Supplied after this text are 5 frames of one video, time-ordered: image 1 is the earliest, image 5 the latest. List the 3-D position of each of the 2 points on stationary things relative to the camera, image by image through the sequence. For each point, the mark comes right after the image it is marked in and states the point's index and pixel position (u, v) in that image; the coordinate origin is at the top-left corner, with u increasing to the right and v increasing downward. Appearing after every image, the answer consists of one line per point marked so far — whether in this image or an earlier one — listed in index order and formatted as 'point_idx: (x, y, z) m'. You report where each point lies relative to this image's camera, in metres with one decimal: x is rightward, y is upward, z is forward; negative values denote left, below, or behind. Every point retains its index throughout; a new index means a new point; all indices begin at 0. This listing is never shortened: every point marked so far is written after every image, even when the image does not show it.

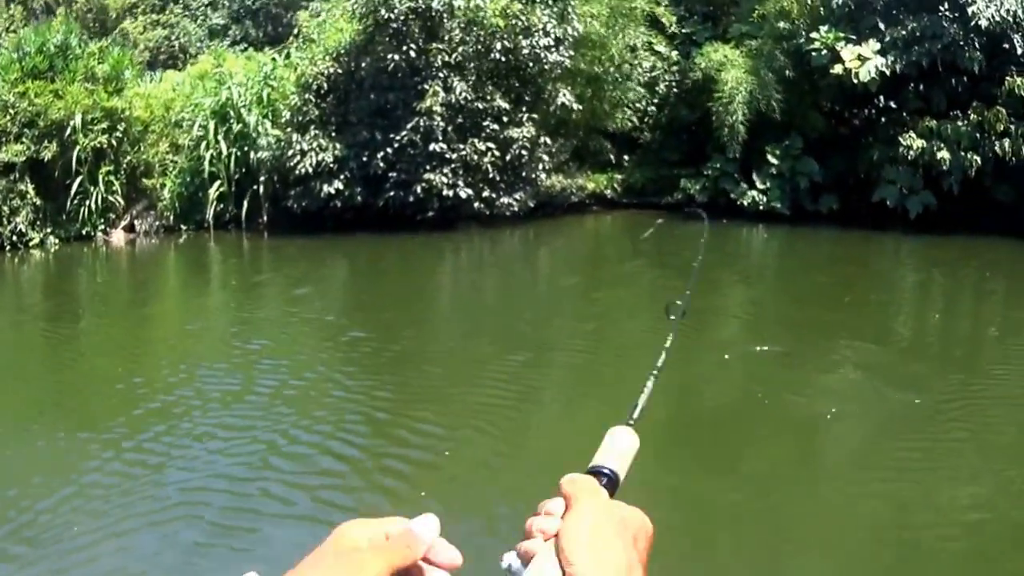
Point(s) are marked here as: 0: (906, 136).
0: (+4.5, +1.7, +12.5) m
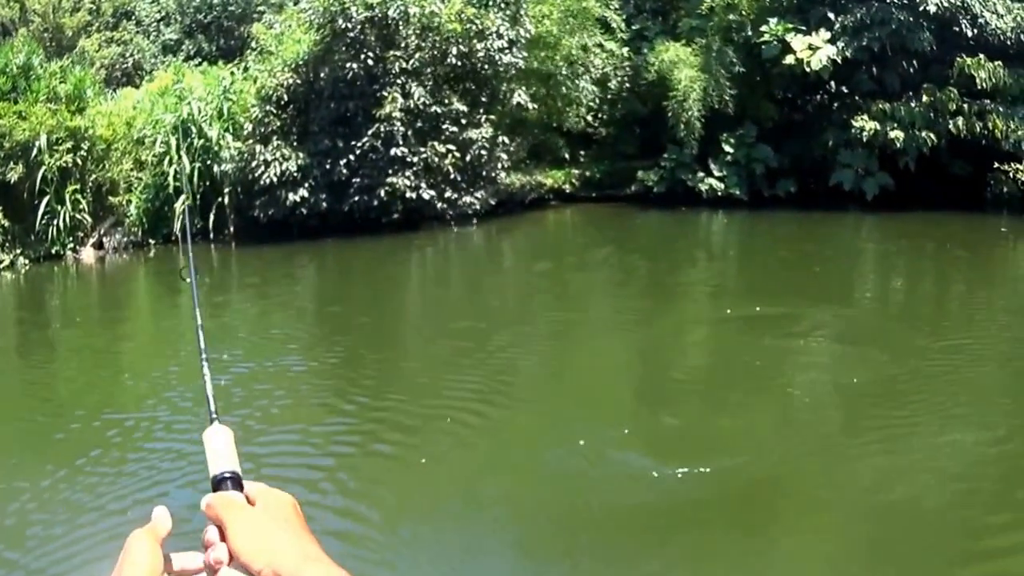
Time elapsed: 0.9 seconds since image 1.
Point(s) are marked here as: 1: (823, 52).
0: (+4.1, +2.0, +12.7) m
1: (+3.6, +2.7, +12.5) m
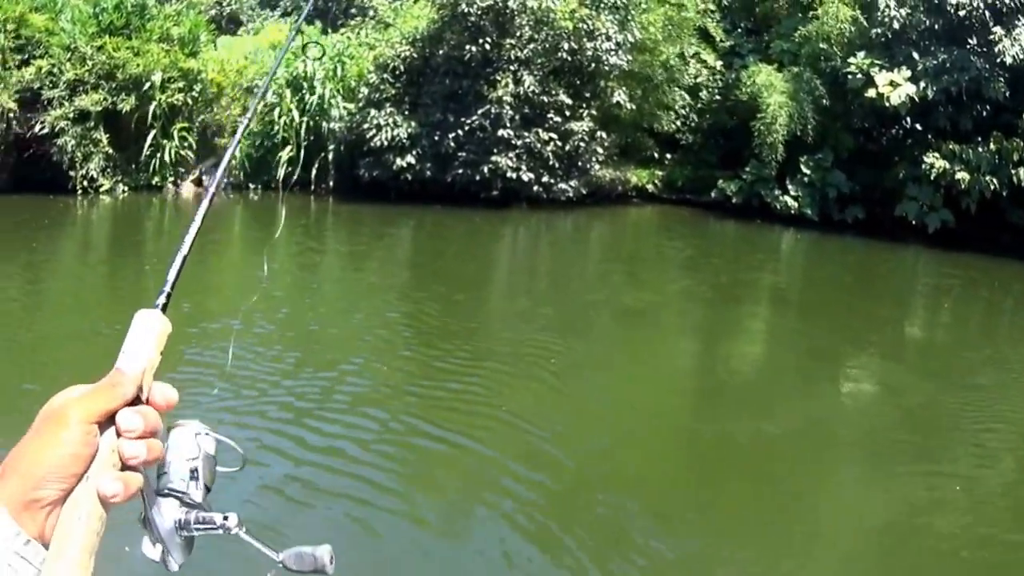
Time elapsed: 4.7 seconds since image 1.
0: (+5.0, +1.6, +13.2) m
1: (+4.6, +2.4, +13.0) m
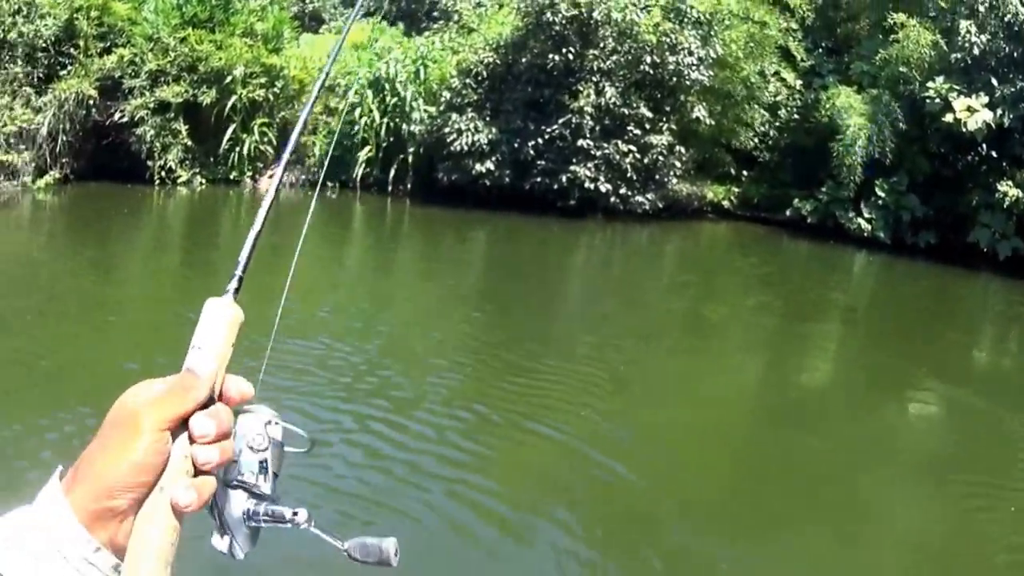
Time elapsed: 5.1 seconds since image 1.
0: (+5.8, +1.2, +13.1) m
1: (+5.4, +2.1, +12.9) m
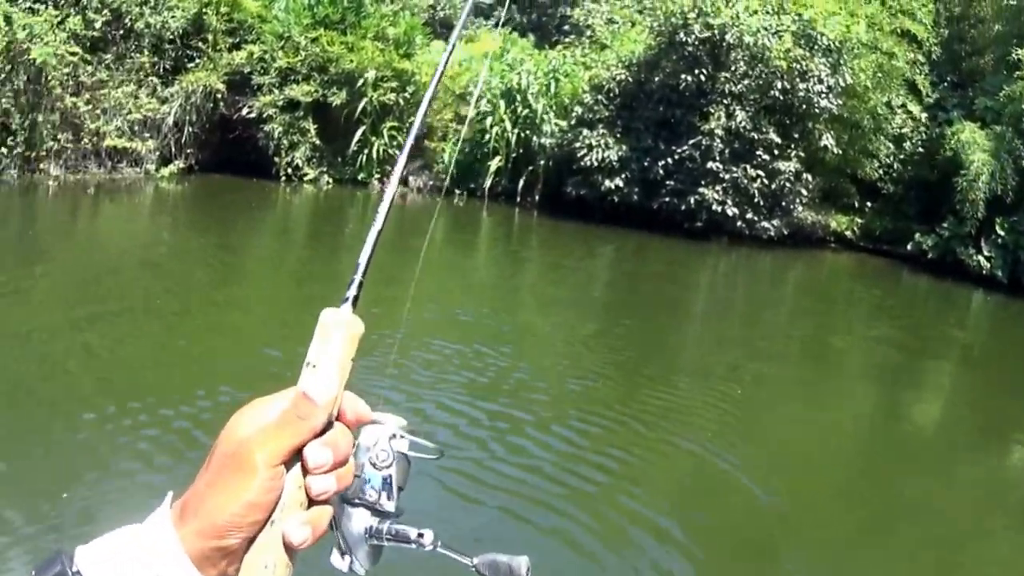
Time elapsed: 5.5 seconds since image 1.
0: (+7.0, +0.8, +13.1) m
1: (+6.7, +1.6, +12.9) m
